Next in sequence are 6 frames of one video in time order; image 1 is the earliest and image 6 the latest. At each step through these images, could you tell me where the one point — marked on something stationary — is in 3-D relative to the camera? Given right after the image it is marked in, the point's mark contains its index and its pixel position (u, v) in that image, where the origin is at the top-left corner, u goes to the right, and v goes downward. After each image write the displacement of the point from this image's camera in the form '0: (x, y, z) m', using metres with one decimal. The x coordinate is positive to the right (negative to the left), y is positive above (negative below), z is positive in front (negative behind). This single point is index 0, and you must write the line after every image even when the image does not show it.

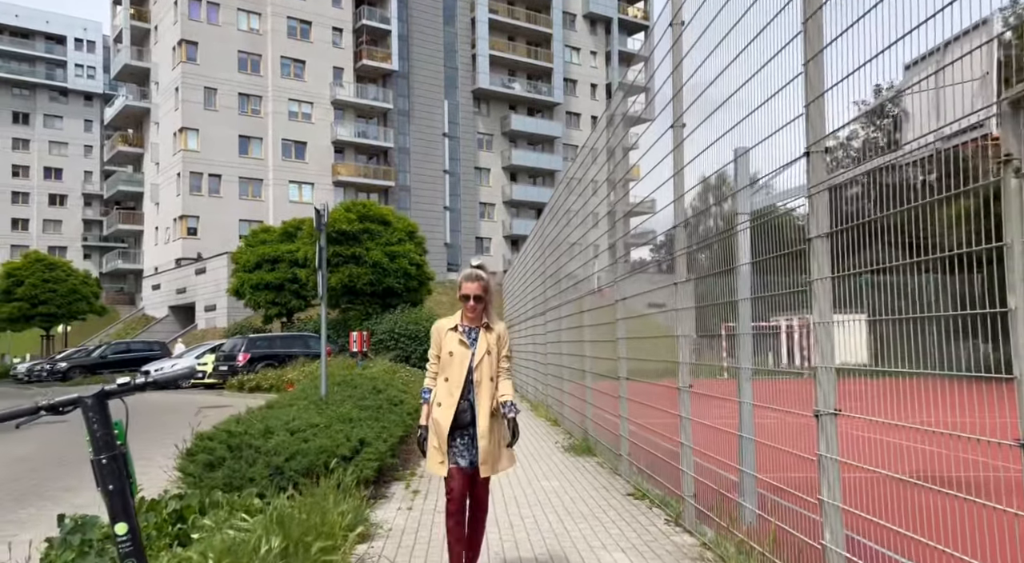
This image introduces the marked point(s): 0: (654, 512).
0: (+1.2, -2.0, +5.6) m
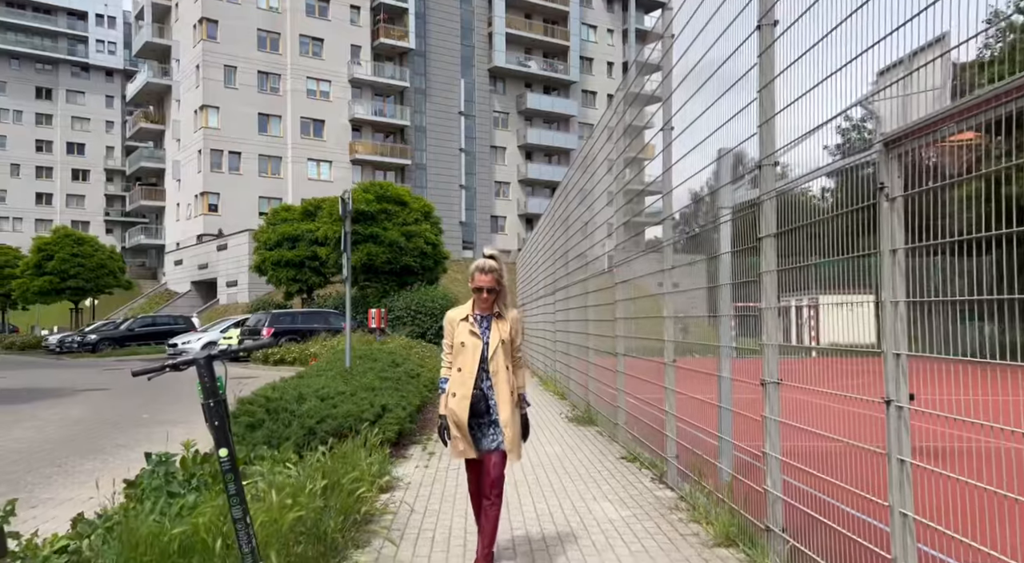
0: (+1.2, -1.8, +6.3) m
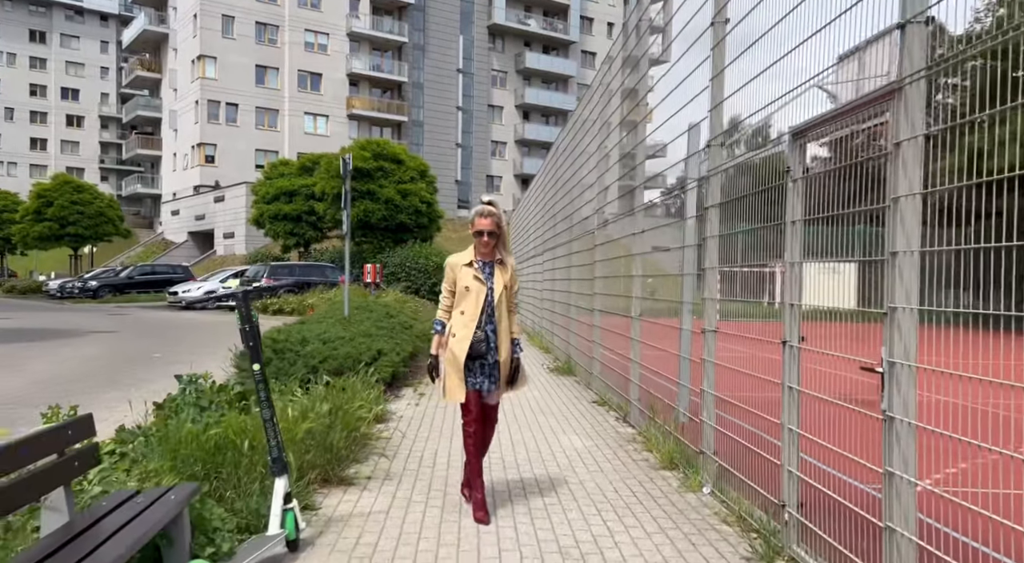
0: (+1.0, -1.4, +7.1) m
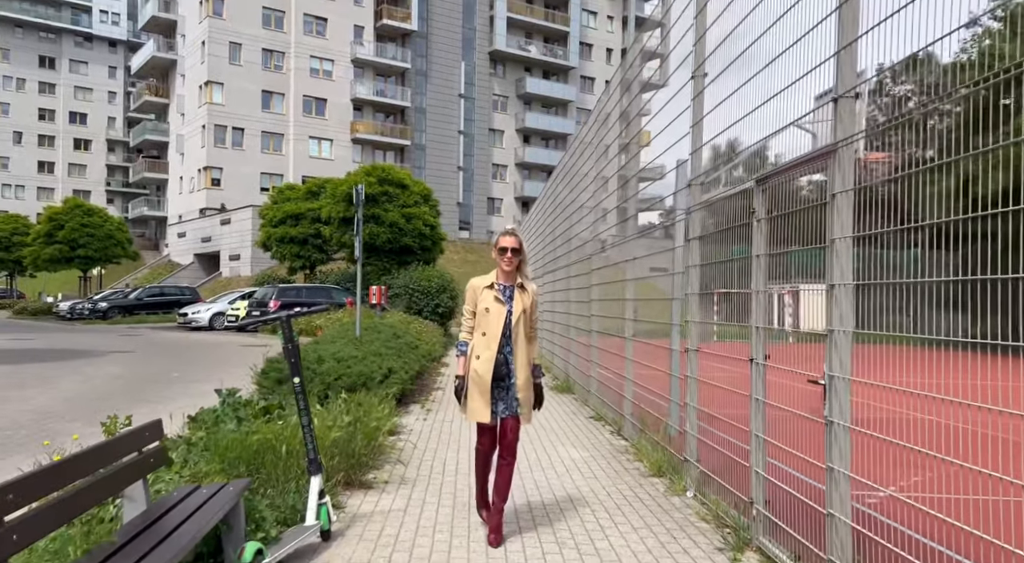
0: (+1.1, -1.7, +7.5) m
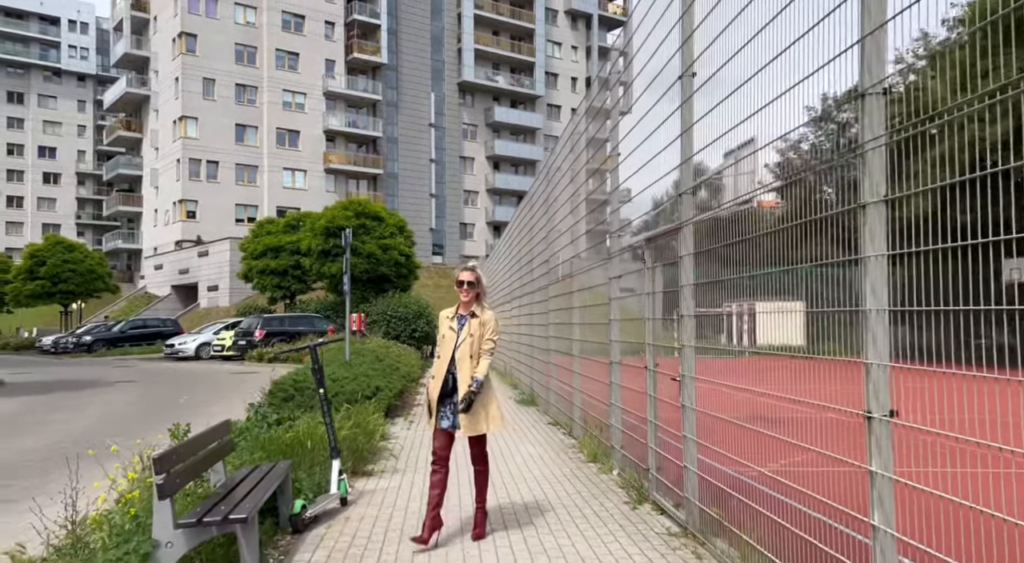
0: (+0.7, -2.1, +9.0) m
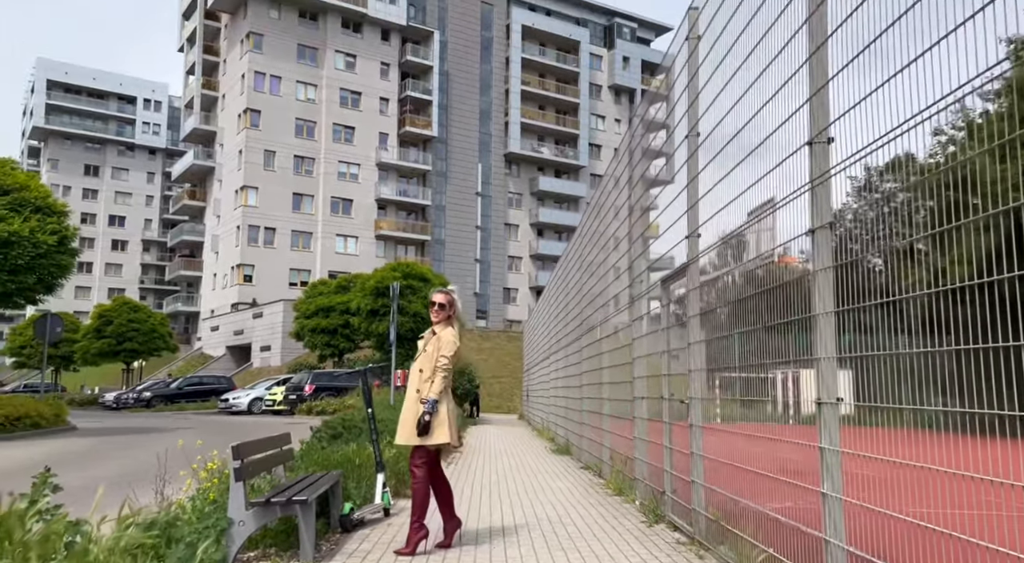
0: (+1.1, -2.8, +9.3) m
